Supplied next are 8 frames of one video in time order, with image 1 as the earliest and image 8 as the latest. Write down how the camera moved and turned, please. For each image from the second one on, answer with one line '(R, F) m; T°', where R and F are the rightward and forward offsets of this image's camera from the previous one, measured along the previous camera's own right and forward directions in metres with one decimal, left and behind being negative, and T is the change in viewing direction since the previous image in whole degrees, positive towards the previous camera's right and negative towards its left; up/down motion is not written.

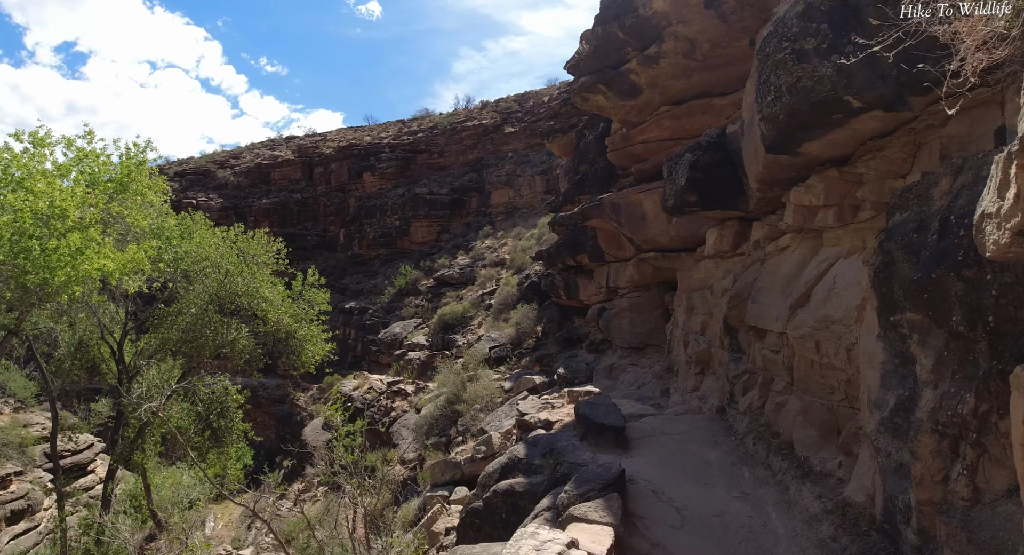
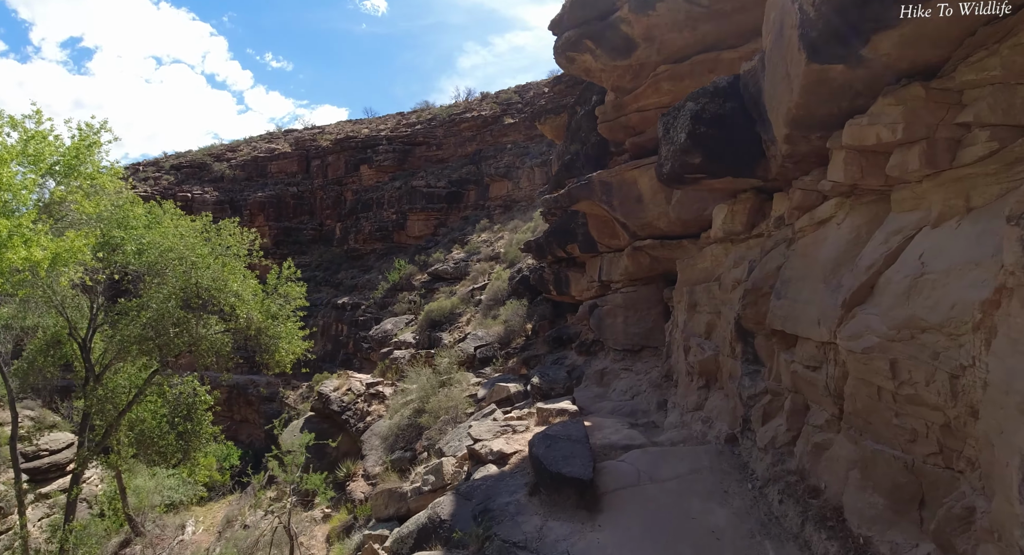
(+0.6, +2.1) m; 0°
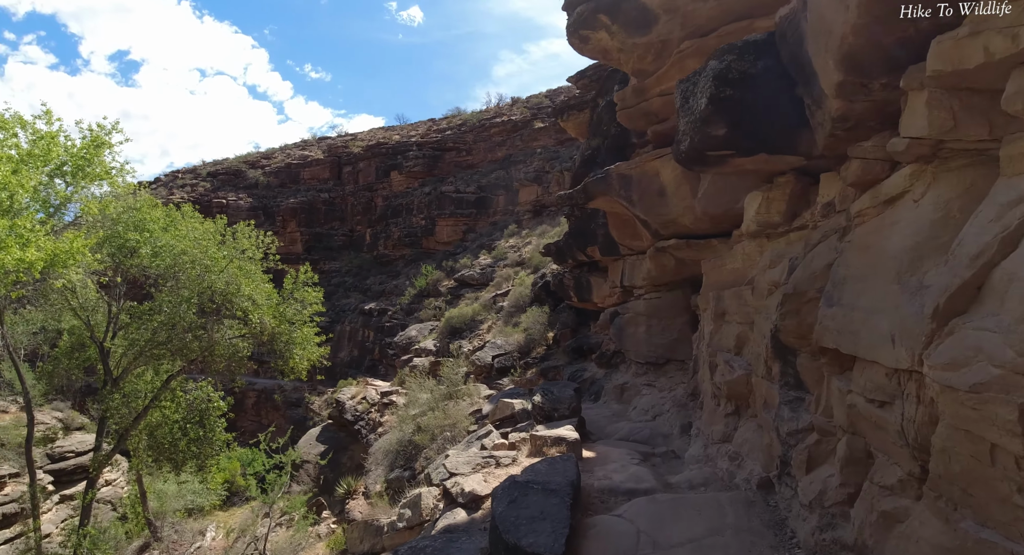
(+0.5, +1.3) m; -3°
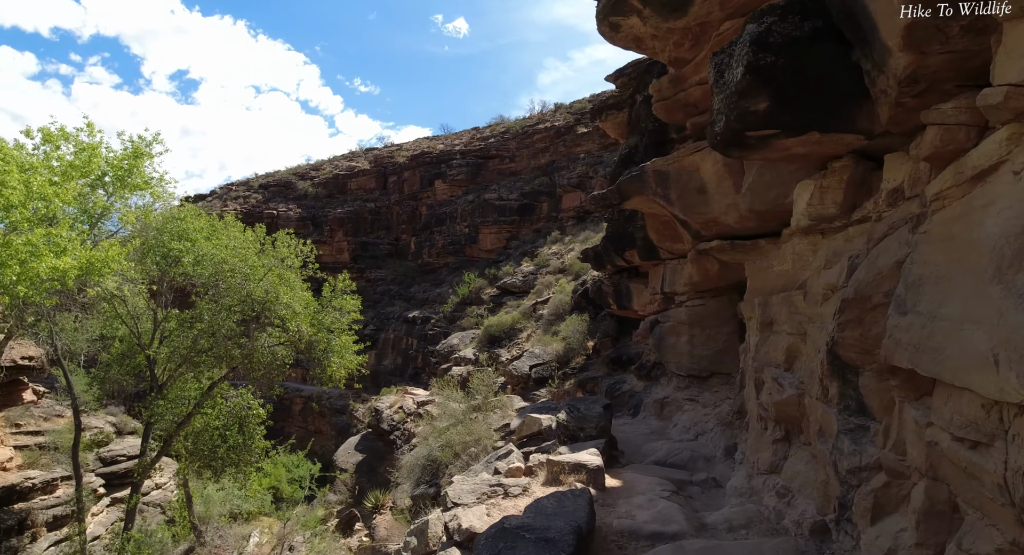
(+0.3, +0.8) m; -4°
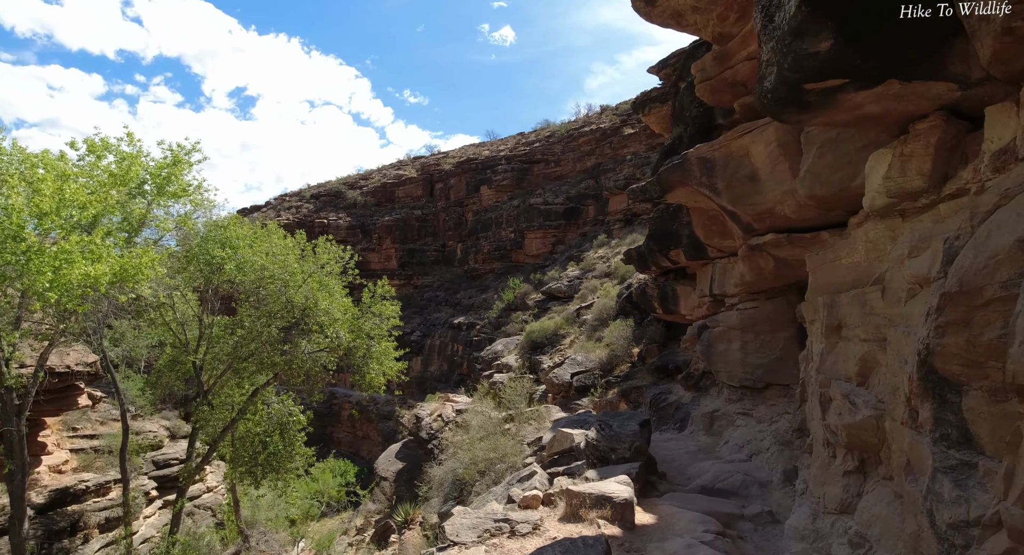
(+0.3, +0.9) m; -4°
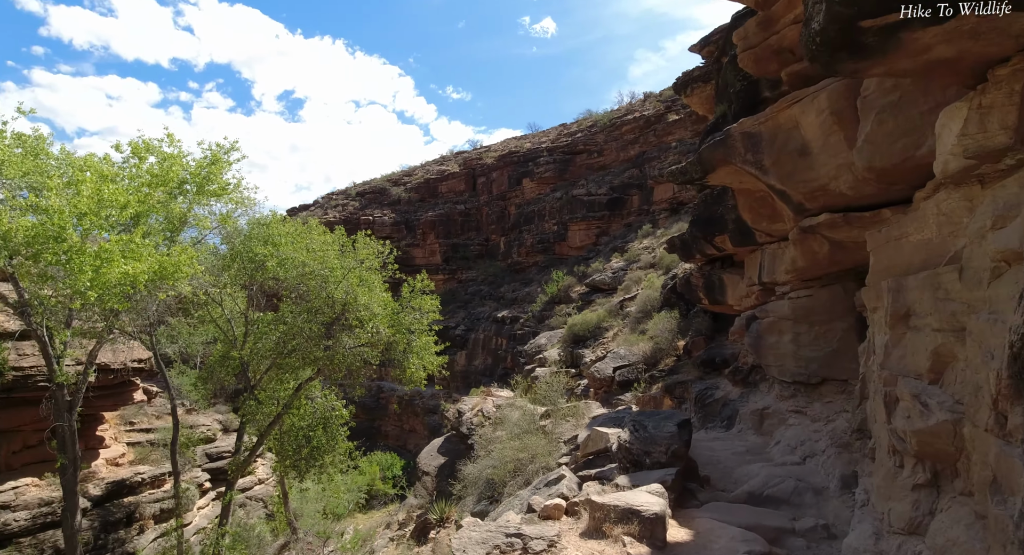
(+0.2, +0.5) m; -4°
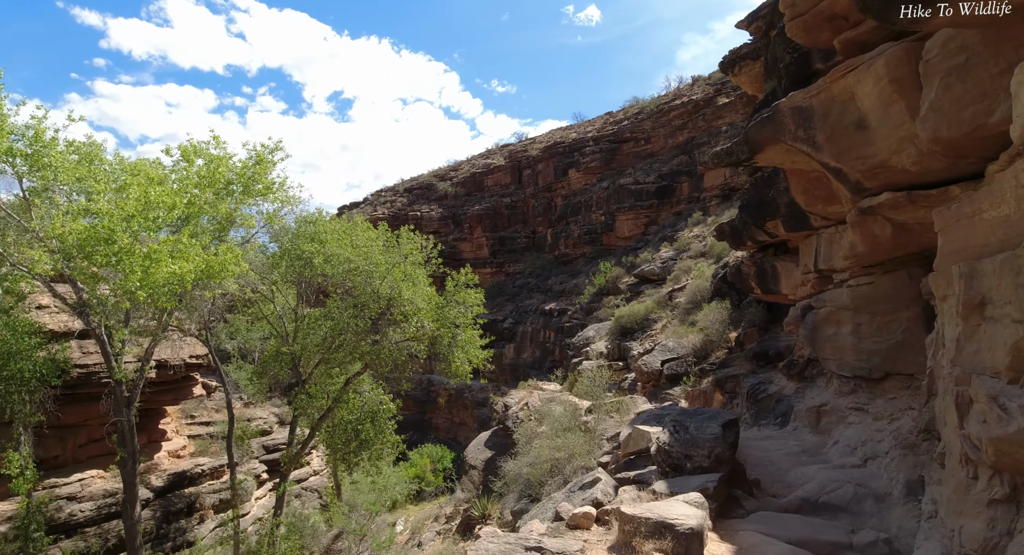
(+0.2, +0.4) m; -4°
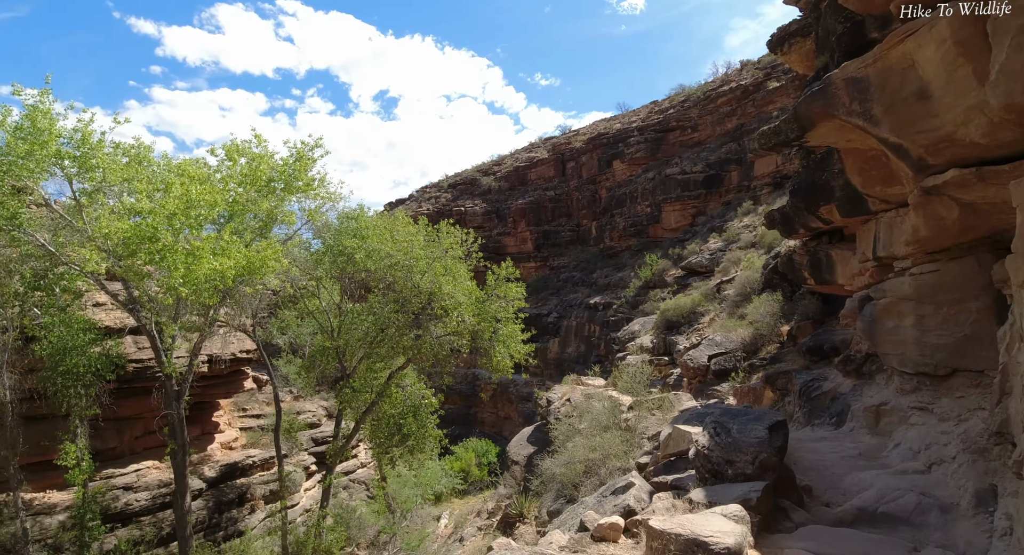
(+0.2, +0.4) m; -4°
